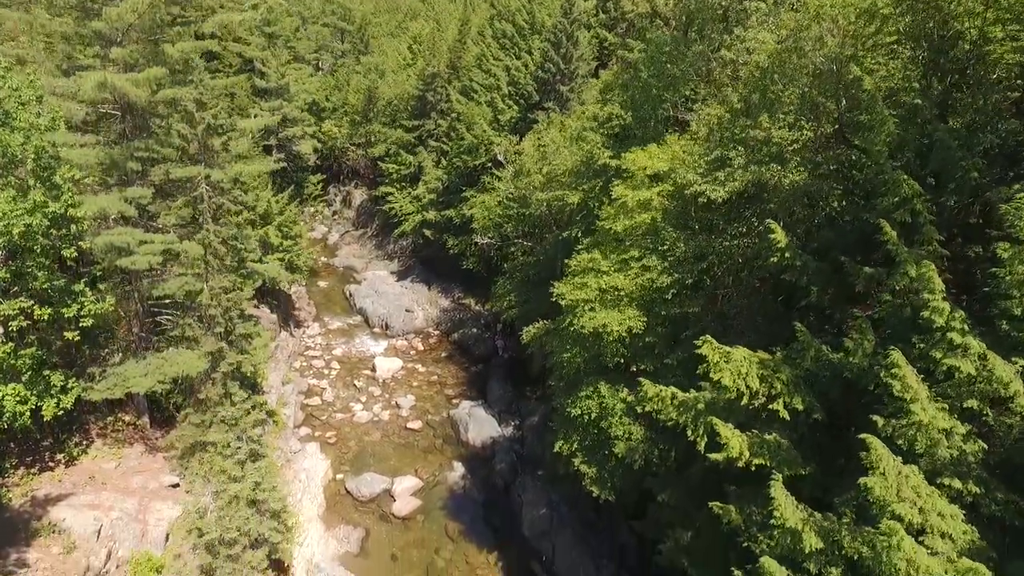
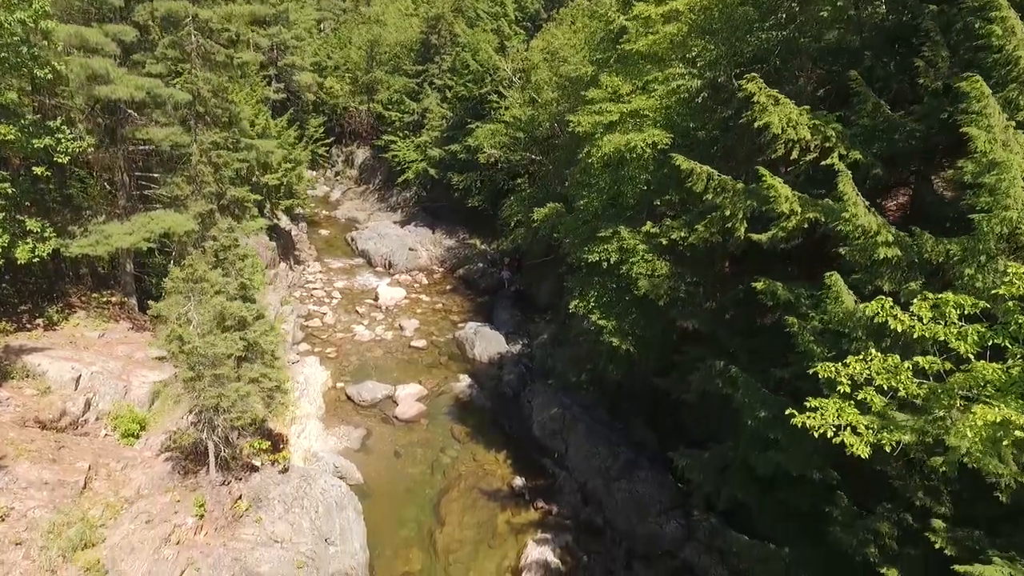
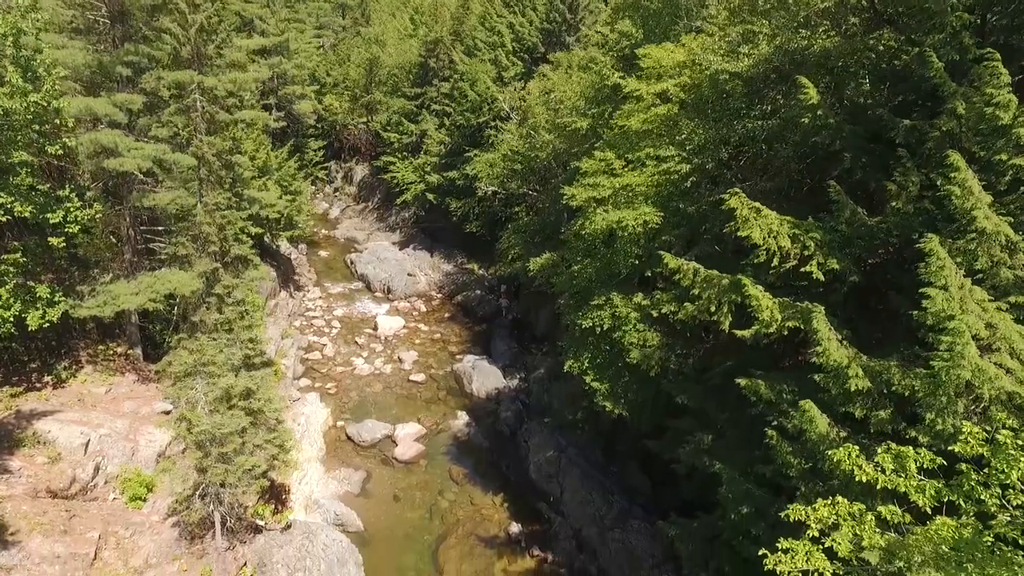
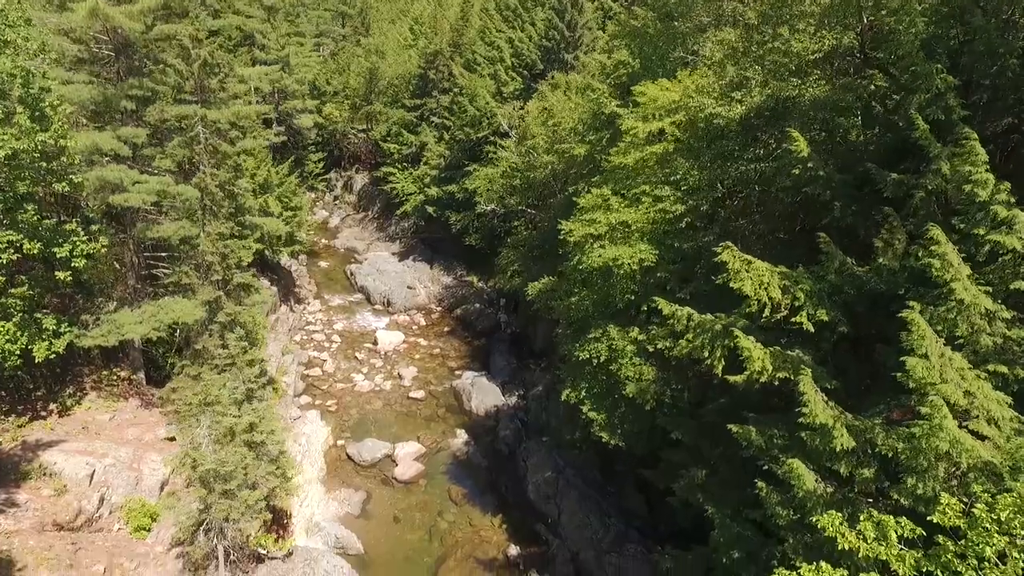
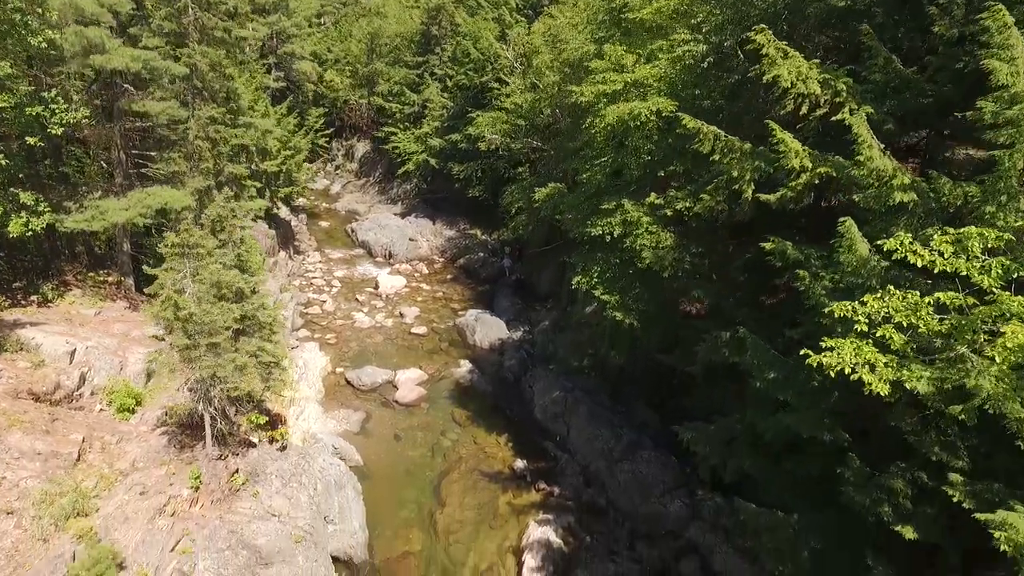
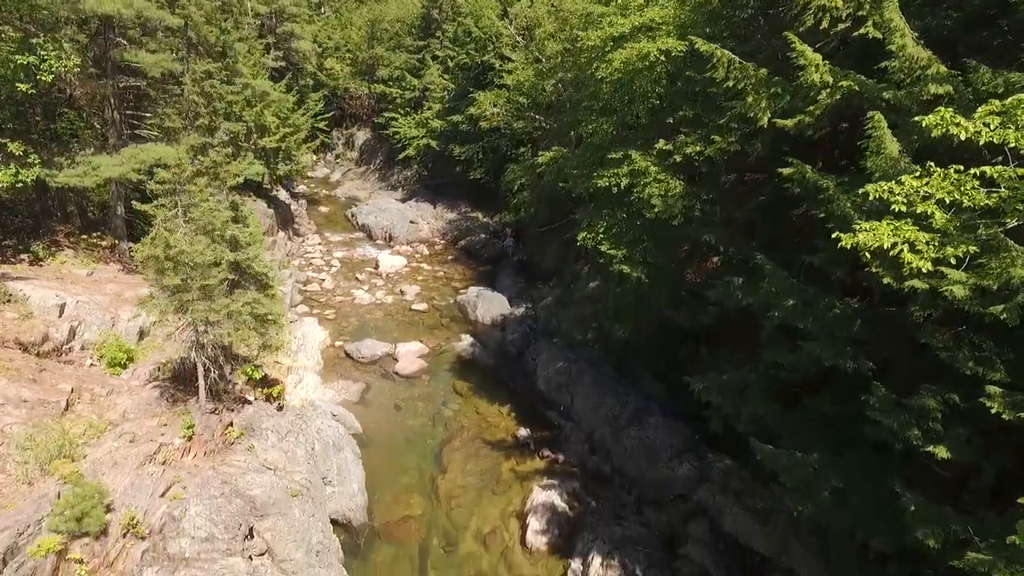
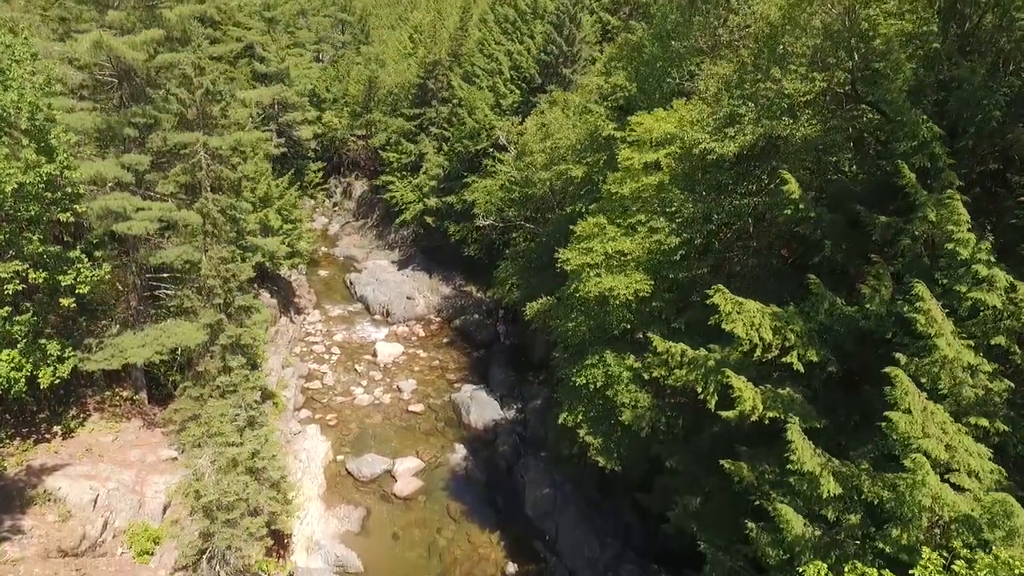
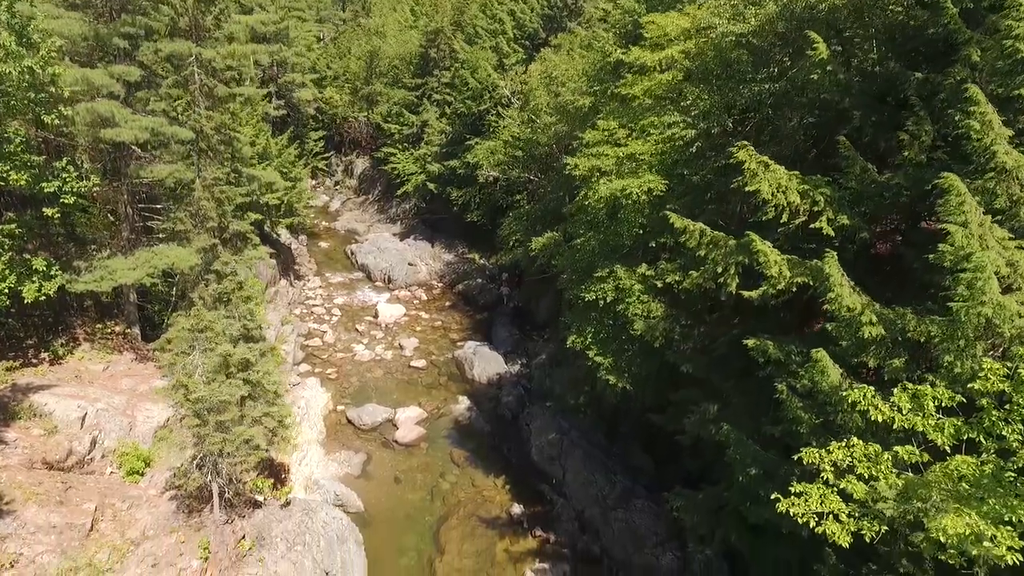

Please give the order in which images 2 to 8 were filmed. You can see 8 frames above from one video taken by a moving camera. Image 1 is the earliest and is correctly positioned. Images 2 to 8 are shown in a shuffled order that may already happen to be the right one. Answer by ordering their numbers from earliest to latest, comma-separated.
7, 4, 3, 8, 2, 5, 6
